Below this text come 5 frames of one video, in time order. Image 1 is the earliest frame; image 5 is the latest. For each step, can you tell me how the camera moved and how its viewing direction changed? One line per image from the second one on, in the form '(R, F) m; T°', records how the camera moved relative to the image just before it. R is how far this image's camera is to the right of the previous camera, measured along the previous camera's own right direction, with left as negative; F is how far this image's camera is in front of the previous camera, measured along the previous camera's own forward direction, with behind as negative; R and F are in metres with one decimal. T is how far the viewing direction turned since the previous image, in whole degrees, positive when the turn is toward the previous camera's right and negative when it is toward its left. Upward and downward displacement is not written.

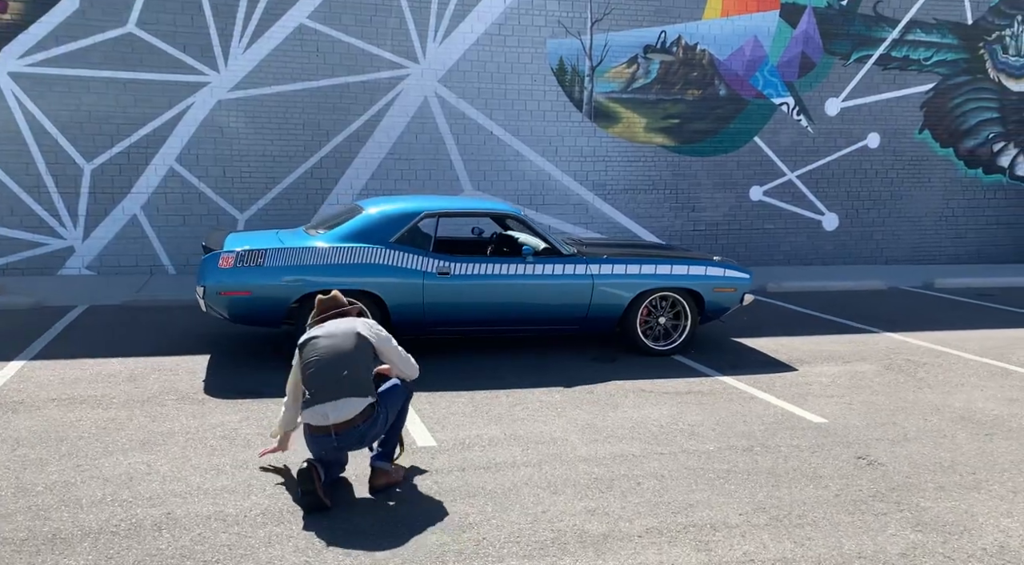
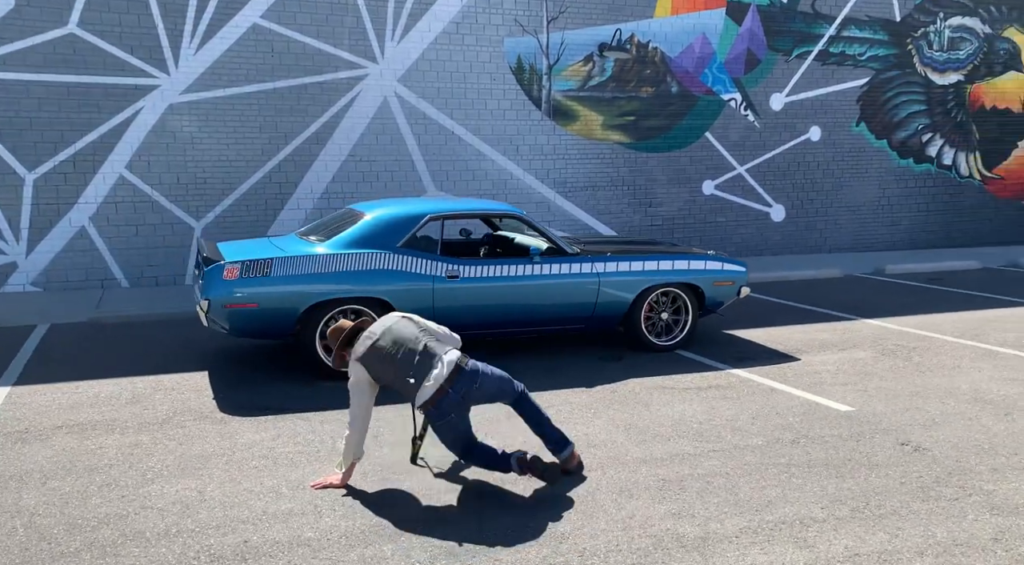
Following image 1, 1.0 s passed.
(-0.8, +0.1) m; +6°
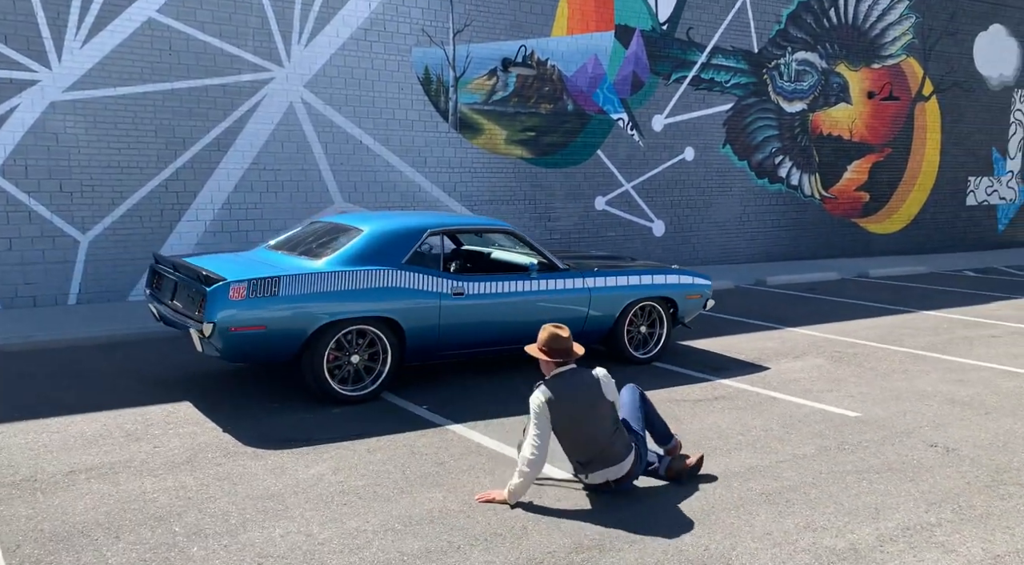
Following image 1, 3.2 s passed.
(-1.7, +0.3) m; +13°
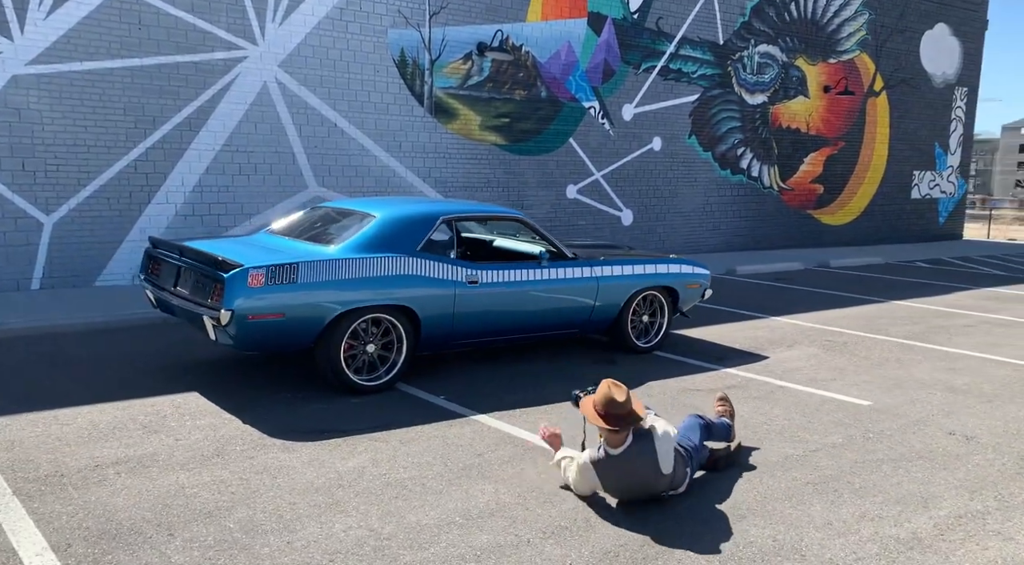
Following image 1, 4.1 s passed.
(-0.7, +0.1) m; +4°
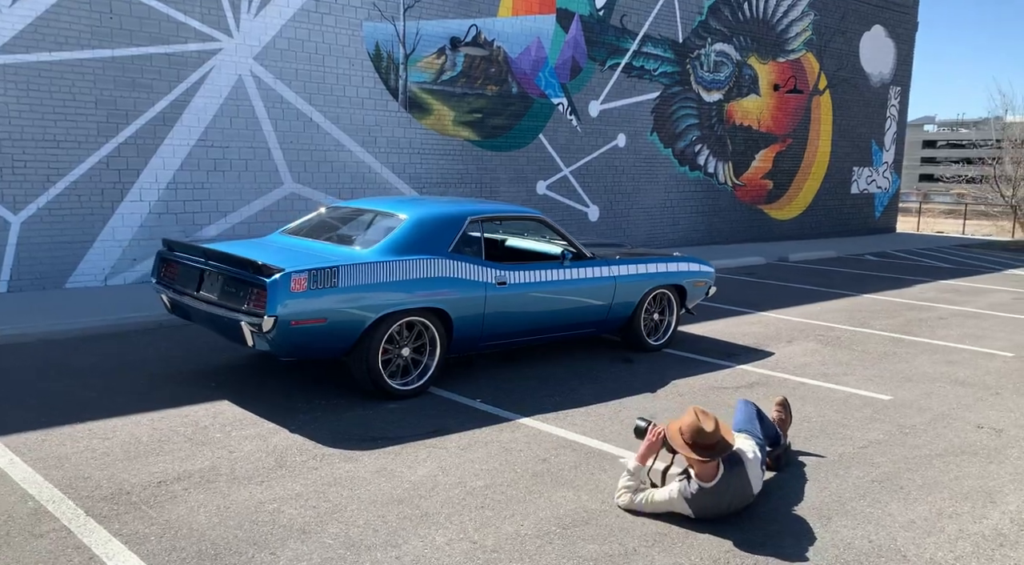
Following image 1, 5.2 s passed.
(-0.8, +0.1) m; +5°
